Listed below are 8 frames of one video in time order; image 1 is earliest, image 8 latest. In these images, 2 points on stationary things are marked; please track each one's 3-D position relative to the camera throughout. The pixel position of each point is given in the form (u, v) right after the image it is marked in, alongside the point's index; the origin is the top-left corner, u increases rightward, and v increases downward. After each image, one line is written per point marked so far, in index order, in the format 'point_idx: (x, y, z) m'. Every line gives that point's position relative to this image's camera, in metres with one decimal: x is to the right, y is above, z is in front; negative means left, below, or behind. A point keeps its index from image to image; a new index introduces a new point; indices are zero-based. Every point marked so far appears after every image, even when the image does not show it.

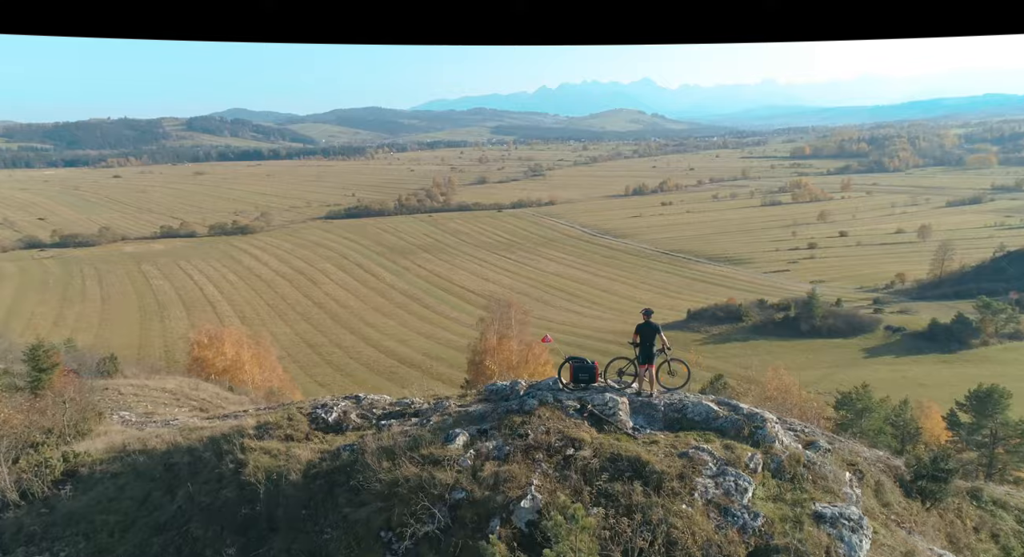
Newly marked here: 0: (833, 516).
0: (+7.0, -5.2, +16.4) m
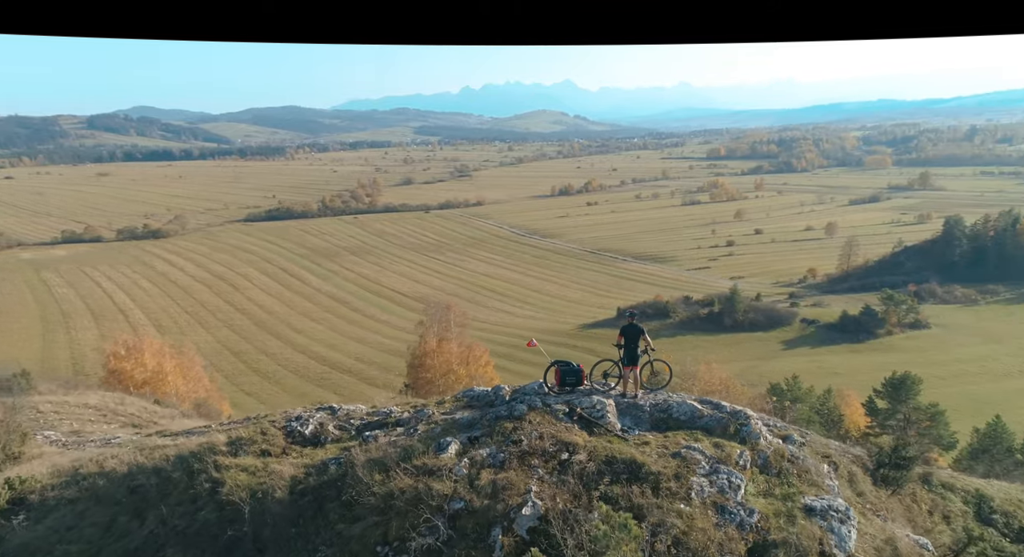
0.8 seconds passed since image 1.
0: (+7.1, -5.4, +17.7) m
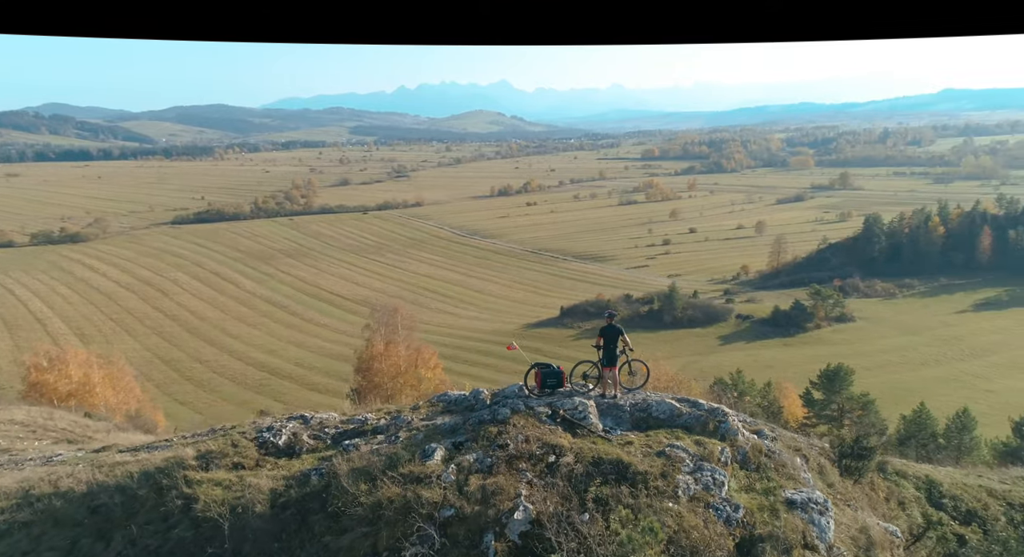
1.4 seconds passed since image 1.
0: (+7.0, -5.4, +18.5) m
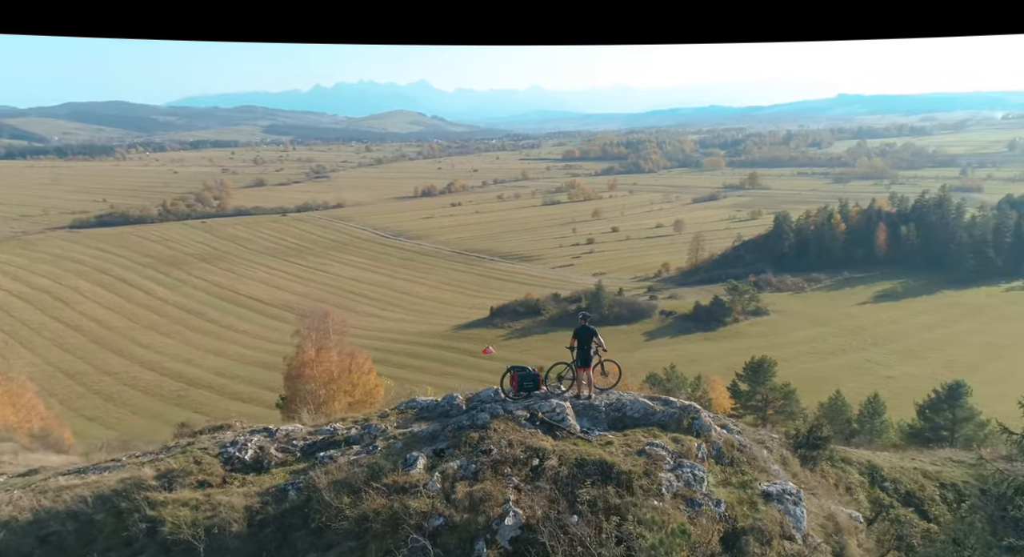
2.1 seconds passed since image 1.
0: (+6.7, -5.4, +19.4) m
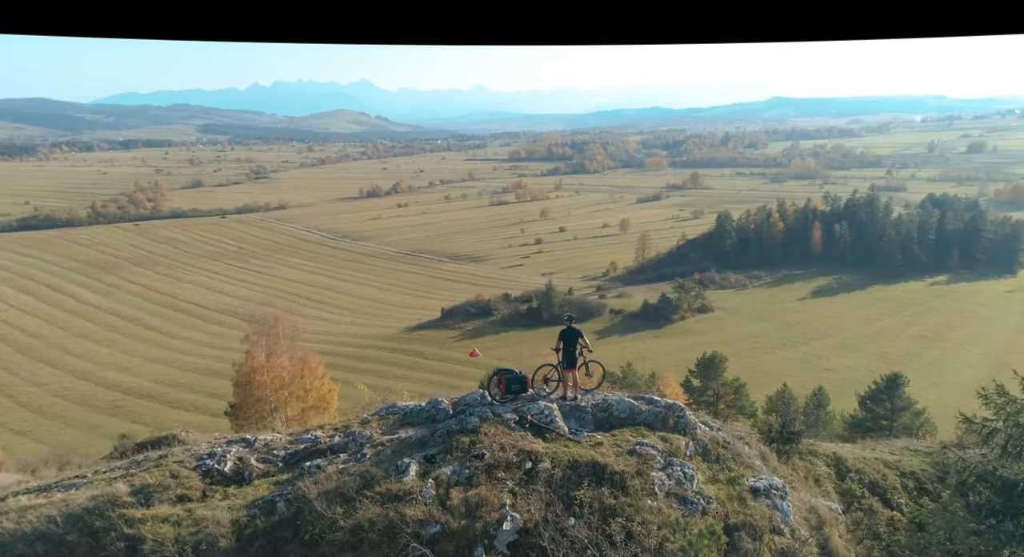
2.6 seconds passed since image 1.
0: (+6.5, -5.4, +20.0) m
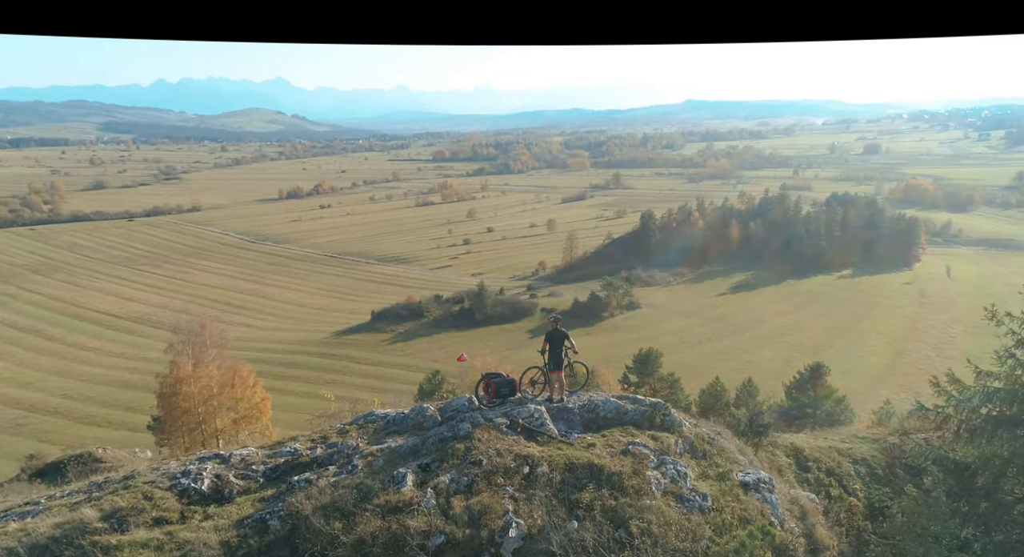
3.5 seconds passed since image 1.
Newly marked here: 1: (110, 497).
0: (+6.4, -5.3, +20.6) m
1: (-10.3, -5.5, +19.7) m
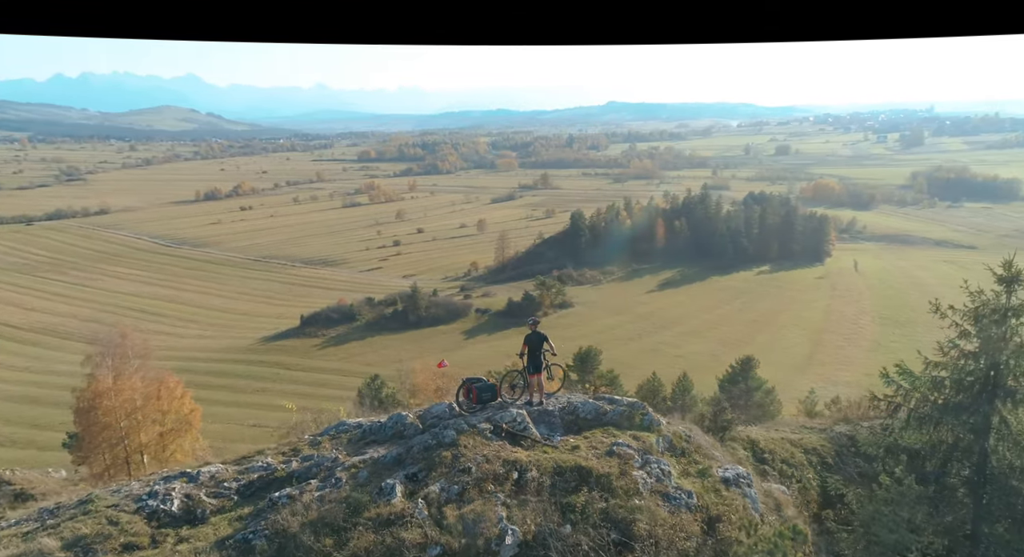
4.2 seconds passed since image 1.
0: (+6.0, -5.3, +21.1) m
1: (-10.5, -5.8, +18.3) m
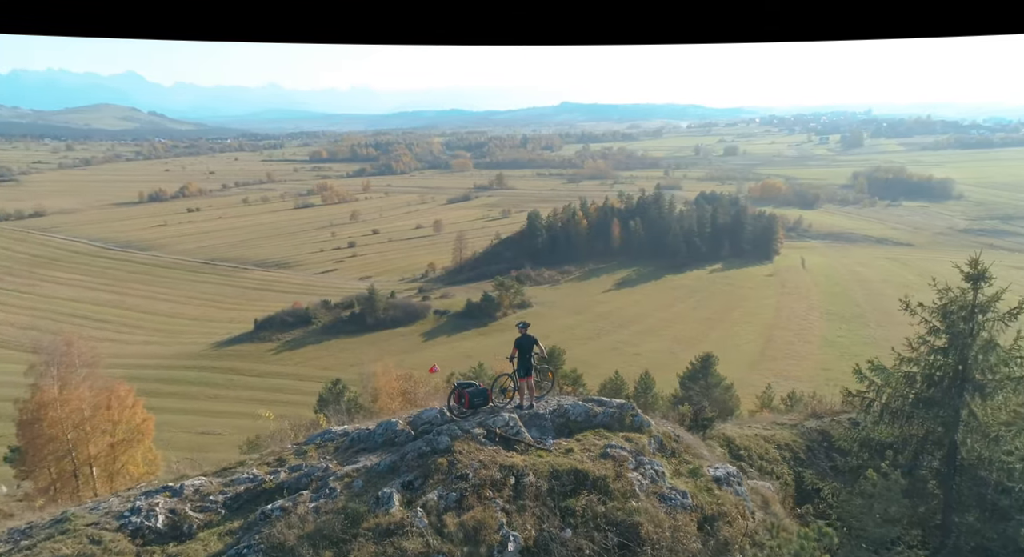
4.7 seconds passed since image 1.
0: (+5.8, -5.3, +21.3) m
1: (-10.4, -6.0, +17.3) m
